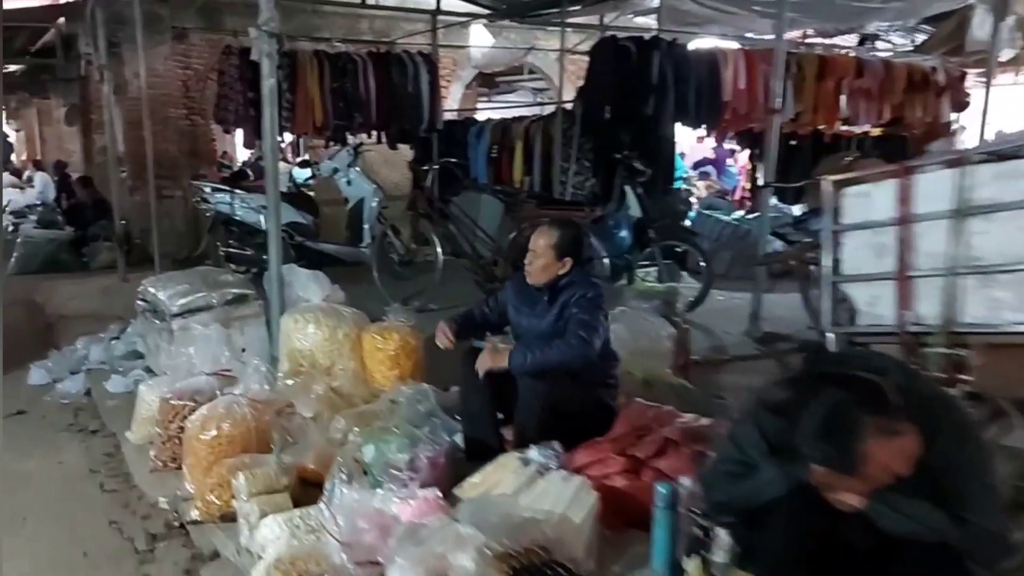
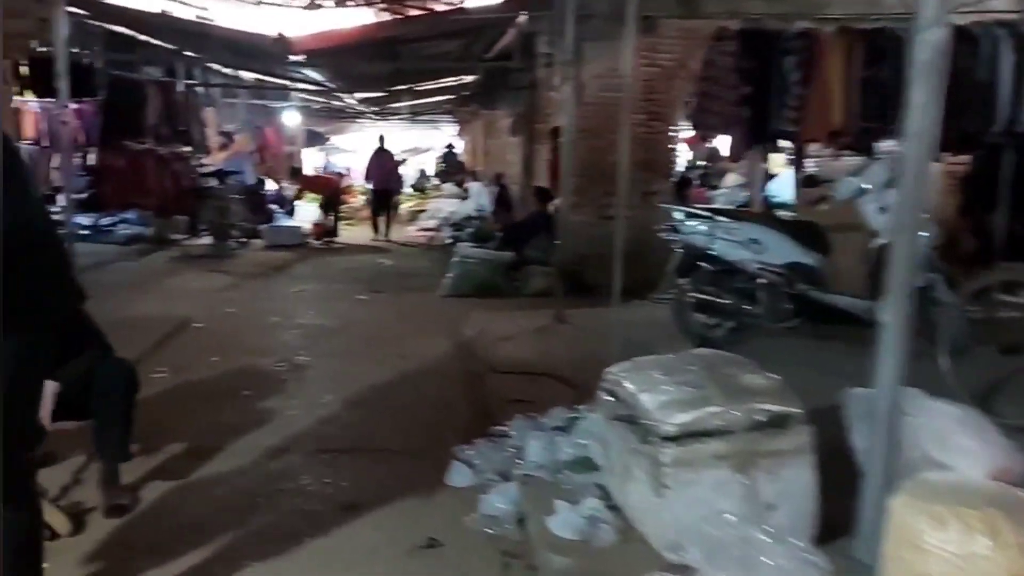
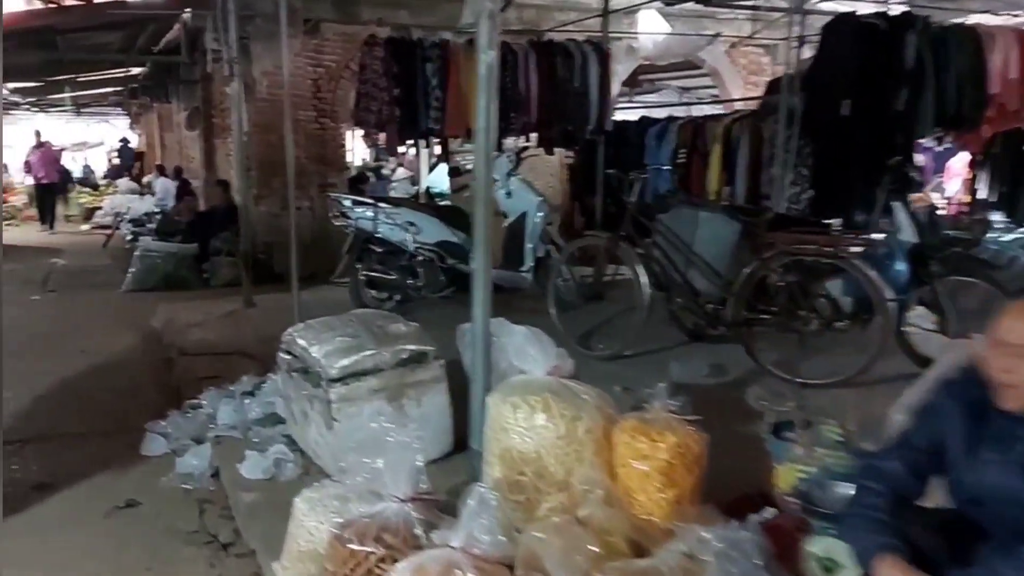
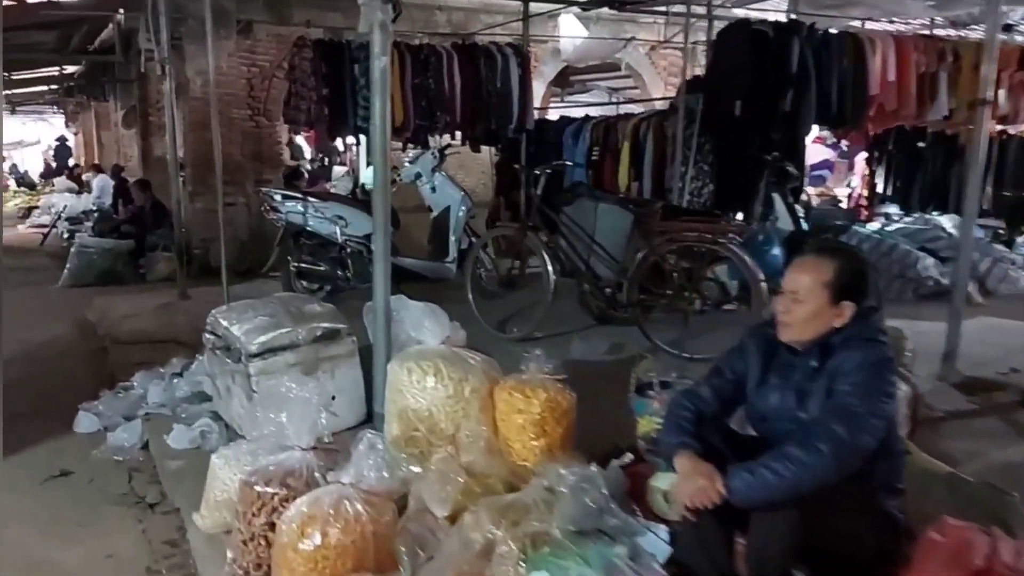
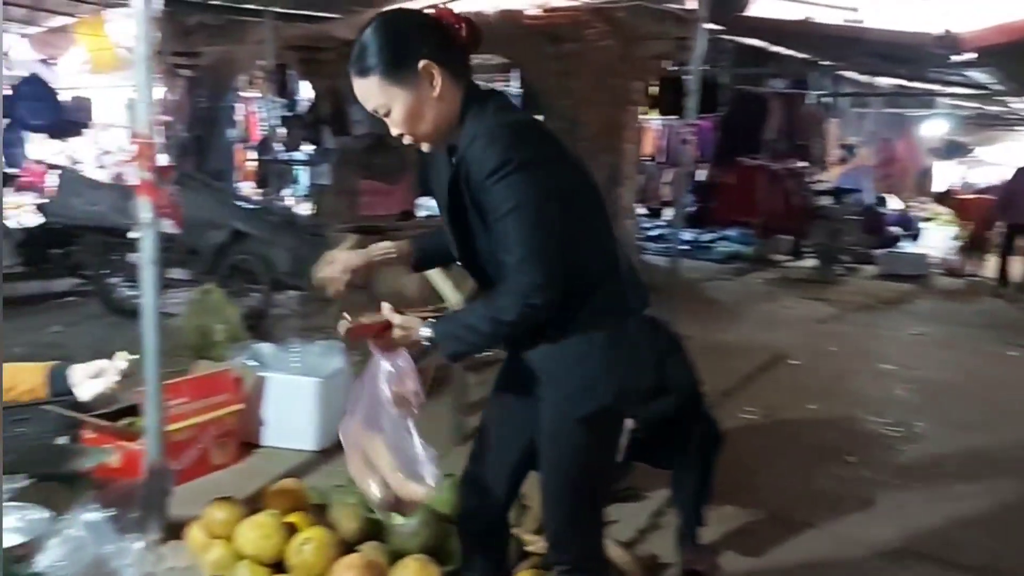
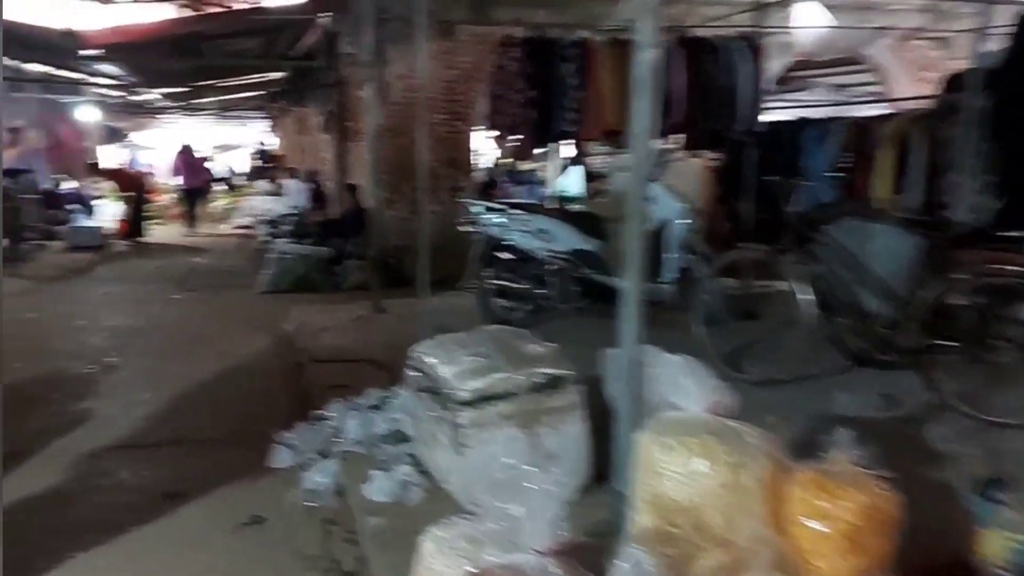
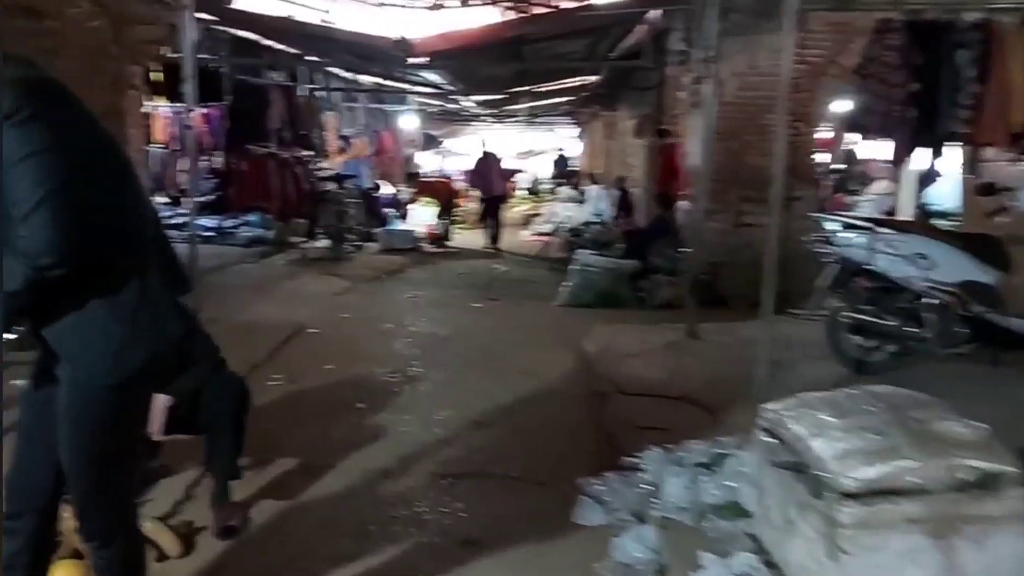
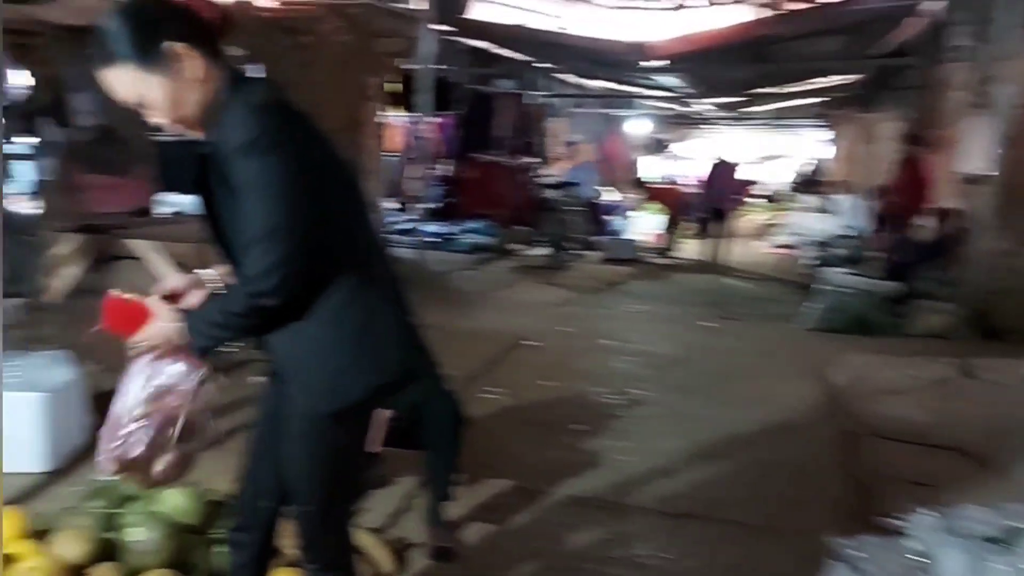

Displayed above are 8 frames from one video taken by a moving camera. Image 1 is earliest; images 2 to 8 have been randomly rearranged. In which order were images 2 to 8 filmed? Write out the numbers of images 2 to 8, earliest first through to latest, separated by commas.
4, 3, 6, 2, 7, 8, 5
